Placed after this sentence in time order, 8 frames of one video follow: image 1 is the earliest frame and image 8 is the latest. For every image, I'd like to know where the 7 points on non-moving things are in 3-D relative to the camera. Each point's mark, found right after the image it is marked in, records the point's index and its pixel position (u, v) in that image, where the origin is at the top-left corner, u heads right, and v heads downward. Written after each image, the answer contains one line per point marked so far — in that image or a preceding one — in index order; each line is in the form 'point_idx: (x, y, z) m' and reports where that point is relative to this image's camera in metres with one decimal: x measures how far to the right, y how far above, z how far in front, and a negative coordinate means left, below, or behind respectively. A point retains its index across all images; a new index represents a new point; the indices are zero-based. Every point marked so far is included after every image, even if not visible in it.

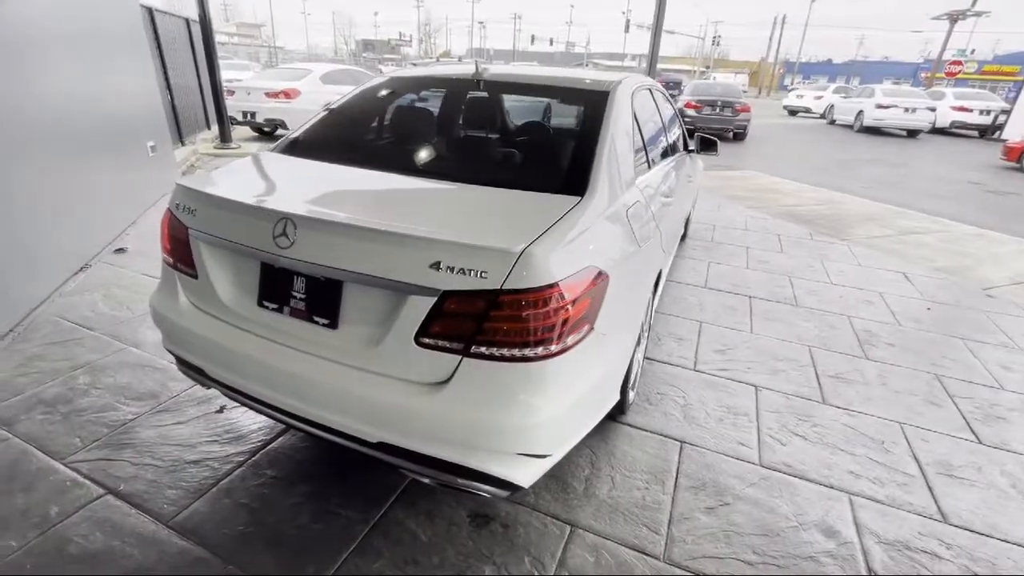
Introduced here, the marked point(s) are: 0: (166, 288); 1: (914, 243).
0: (-1.4, 0.0, +2.0) m
1: (+5.0, +0.6, +6.0) m
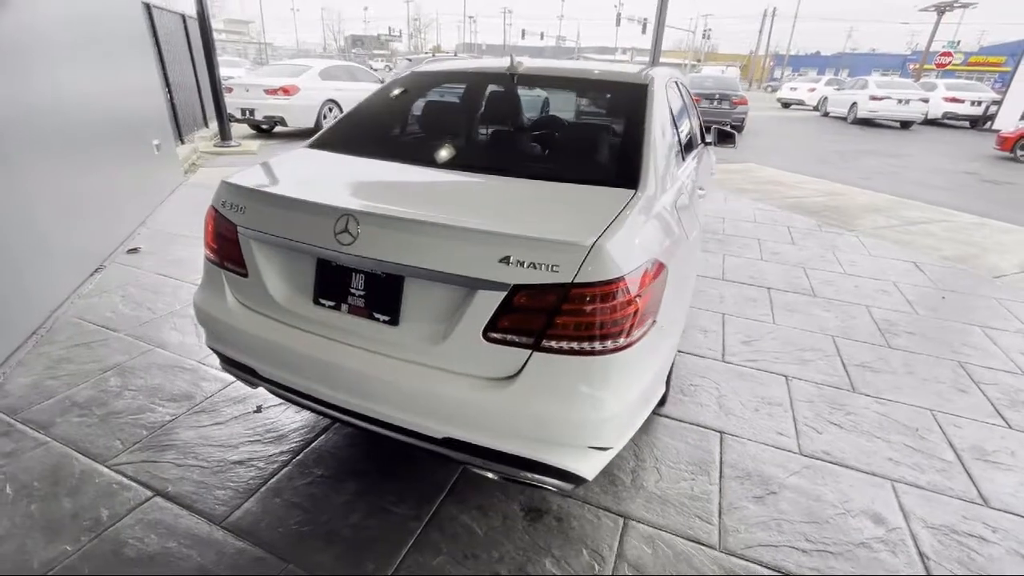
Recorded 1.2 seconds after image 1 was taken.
0: (-1.2, 0.0, +2.0) m
1: (+5.2, +0.7, +6.0) m
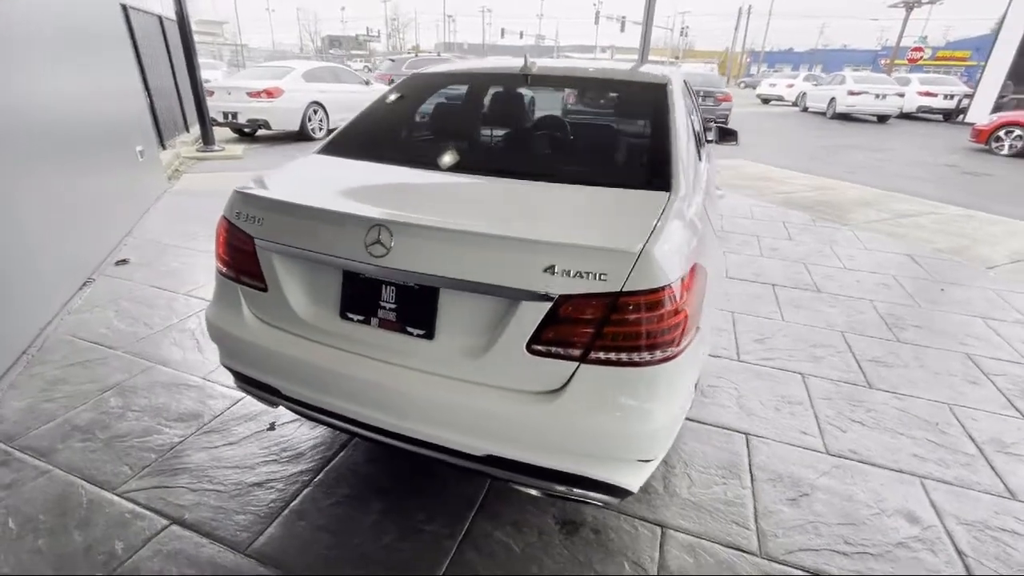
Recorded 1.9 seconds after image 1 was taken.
0: (-1.1, -0.1, +1.9) m
1: (+5.1, +0.8, +6.1) m
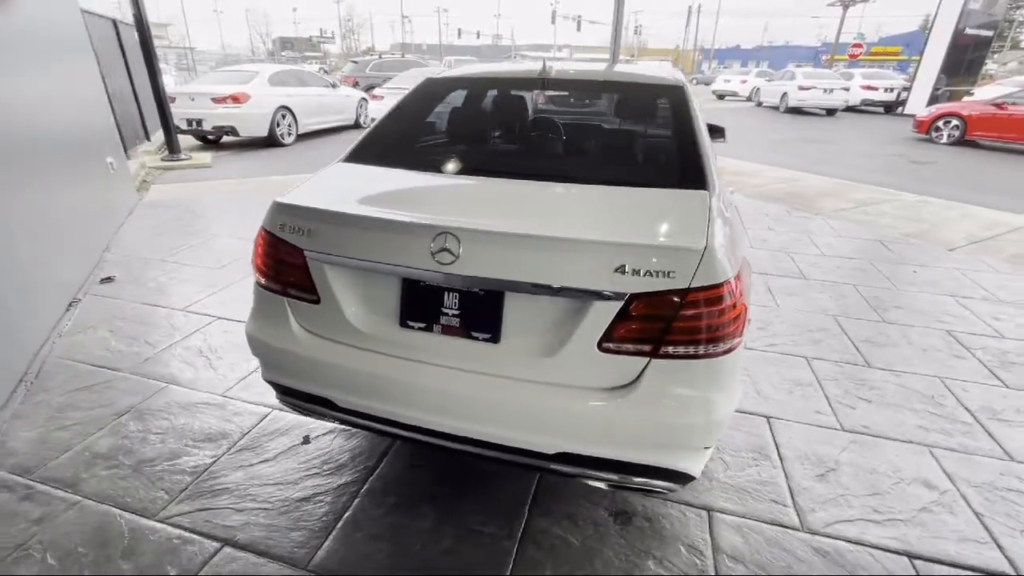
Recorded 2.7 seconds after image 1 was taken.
0: (-0.9, -0.1, +1.9) m
1: (+4.9, +1.0, +6.5) m
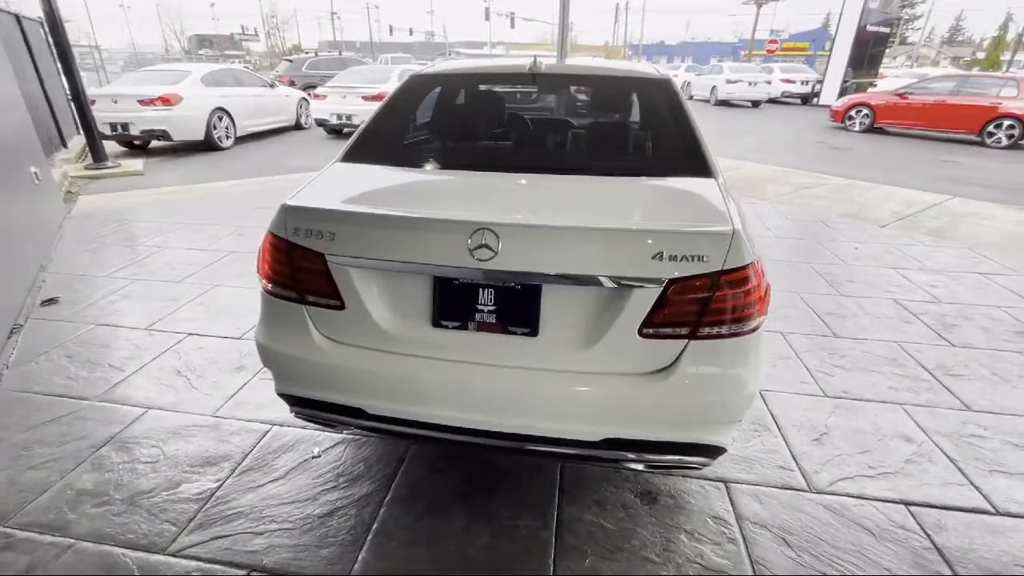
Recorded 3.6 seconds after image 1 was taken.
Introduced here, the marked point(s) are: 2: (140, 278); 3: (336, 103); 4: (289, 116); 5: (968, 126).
0: (-0.8, -0.1, +1.8) m
1: (+4.4, +1.3, +7.0) m
2: (-3.1, +0.1, +4.0) m
3: (-3.7, +3.9, +10.2) m
4: (-5.0, +3.9, +10.7) m
5: (+11.9, +4.2, +12.4) m
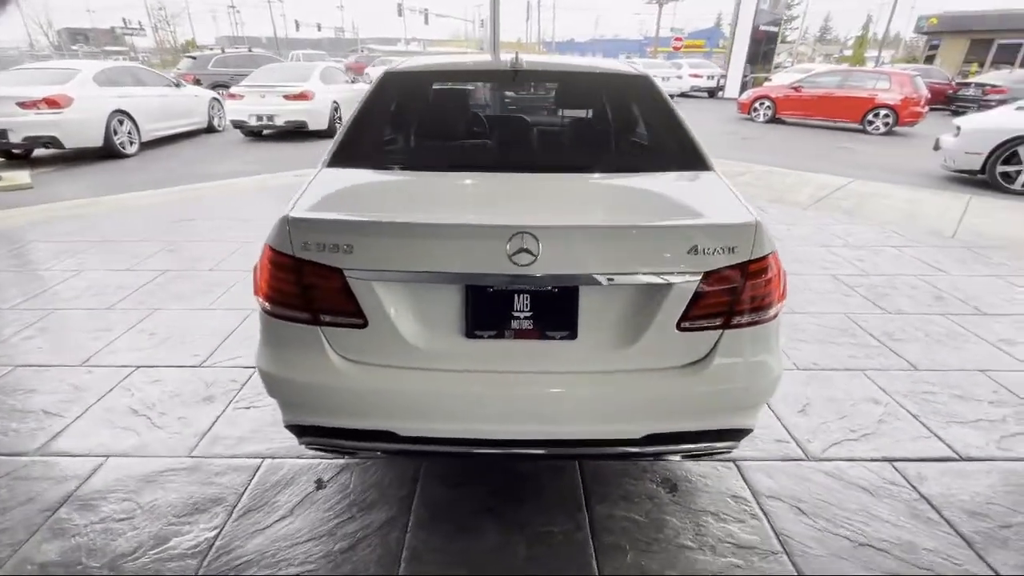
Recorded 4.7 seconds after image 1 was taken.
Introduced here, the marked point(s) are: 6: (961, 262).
0: (-0.7, -0.2, +1.6) m
1: (+3.6, +1.6, +7.5) m
2: (-3.3, -0.1, +3.4) m
3: (-5.1, +3.7, +9.5) m
4: (-6.4, +3.5, +9.8) m
5: (+10.0, +5.0, +14.0) m
6: (+4.4, +0.3, +4.7) m
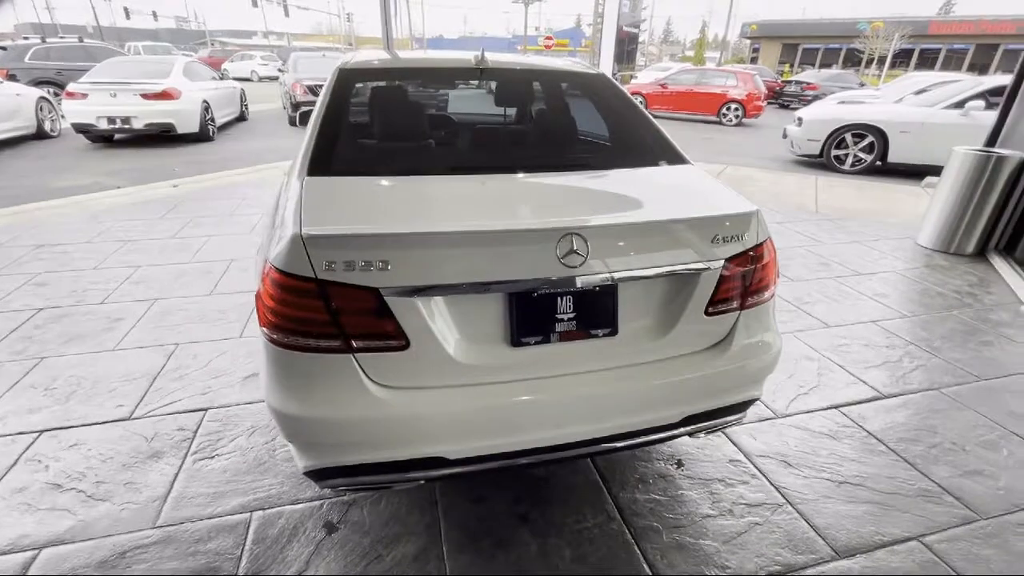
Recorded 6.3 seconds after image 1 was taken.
0: (-0.6, -0.3, +1.4) m
1: (+2.1, +1.9, +8.1) m
2: (-3.5, -0.5, +2.7) m
3: (-6.9, +3.1, +8.1) m
4: (-8.3, +2.8, +8.1) m
5: (+6.6, +5.9, +15.7) m
6: (+3.7, +0.7, +5.6) m
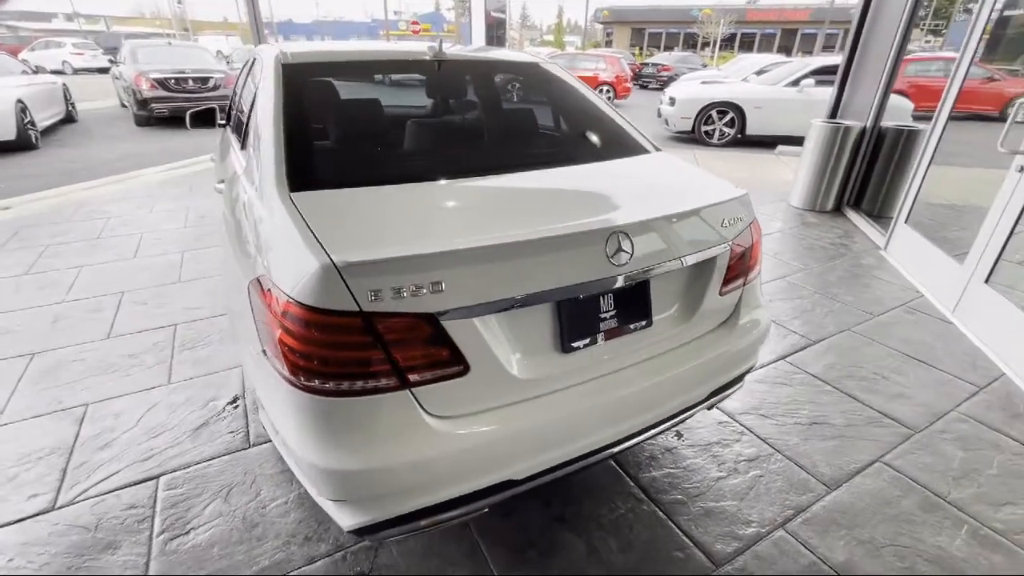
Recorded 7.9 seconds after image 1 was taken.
0: (-0.4, -0.4, +1.3) m
1: (+0.5, +2.2, +8.3) m
2: (-3.4, -0.9, +1.8) m
3: (-8.4, +2.3, +6.2) m
4: (-9.7, +1.9, +6.0) m
5: (+2.7, +6.8, +16.6) m
6: (+2.7, +1.1, +6.3) m
